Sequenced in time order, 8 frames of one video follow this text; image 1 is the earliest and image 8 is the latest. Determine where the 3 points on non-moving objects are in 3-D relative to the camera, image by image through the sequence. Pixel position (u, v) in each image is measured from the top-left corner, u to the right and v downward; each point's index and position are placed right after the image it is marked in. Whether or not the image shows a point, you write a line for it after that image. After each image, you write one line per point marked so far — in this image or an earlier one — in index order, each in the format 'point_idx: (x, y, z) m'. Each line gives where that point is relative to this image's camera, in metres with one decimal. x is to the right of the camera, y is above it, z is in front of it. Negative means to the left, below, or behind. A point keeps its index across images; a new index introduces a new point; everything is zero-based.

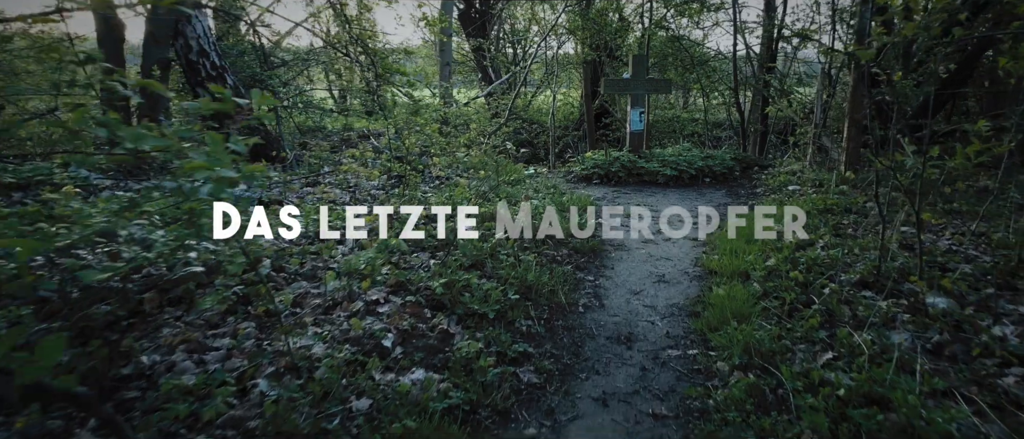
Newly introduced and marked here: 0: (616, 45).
0: (+2.6, +4.3, +14.3) m
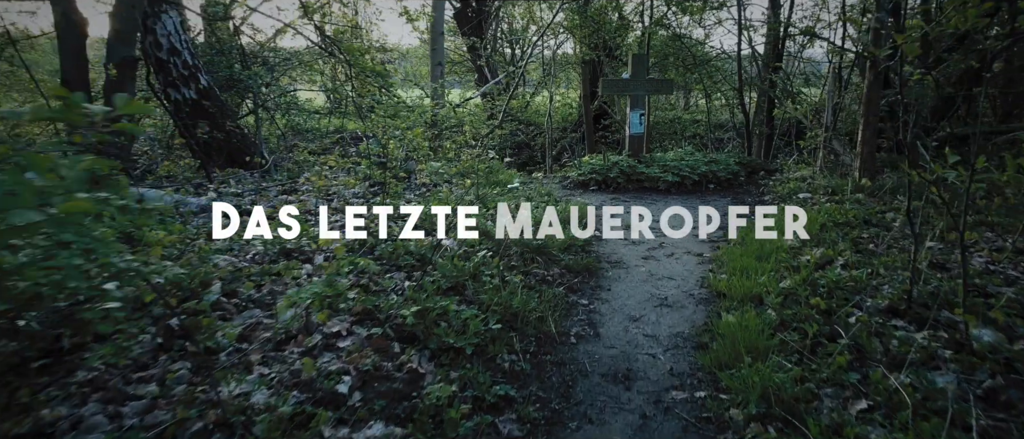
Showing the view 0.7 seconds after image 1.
0: (+2.5, +4.2, +13.8) m
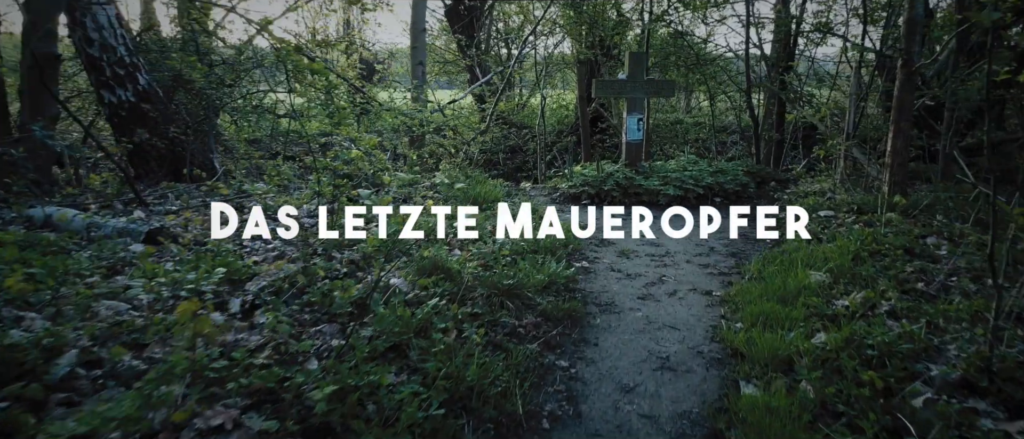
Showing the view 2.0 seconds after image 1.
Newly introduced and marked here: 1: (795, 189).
0: (+2.3, +3.9, +12.9) m
1: (+3.8, +0.4, +7.9) m
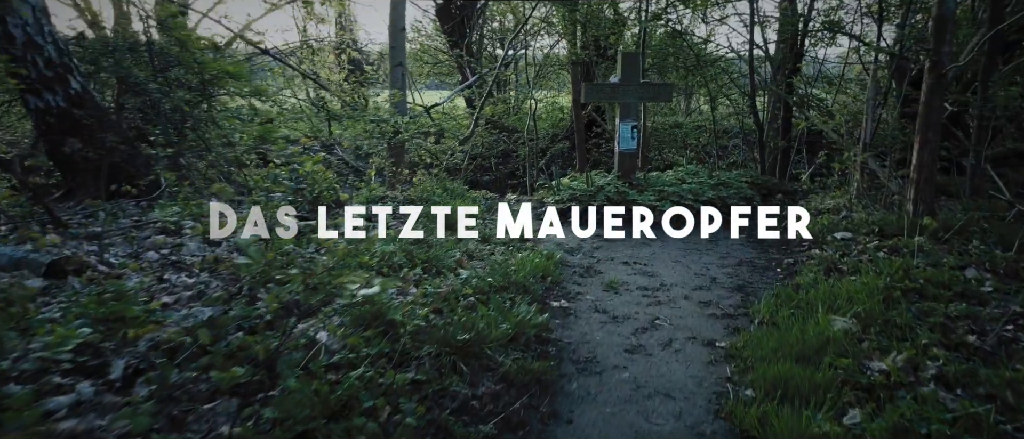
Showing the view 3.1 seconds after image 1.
0: (+2.0, +3.7, +12.2) m
1: (+3.6, +0.2, +7.1) m
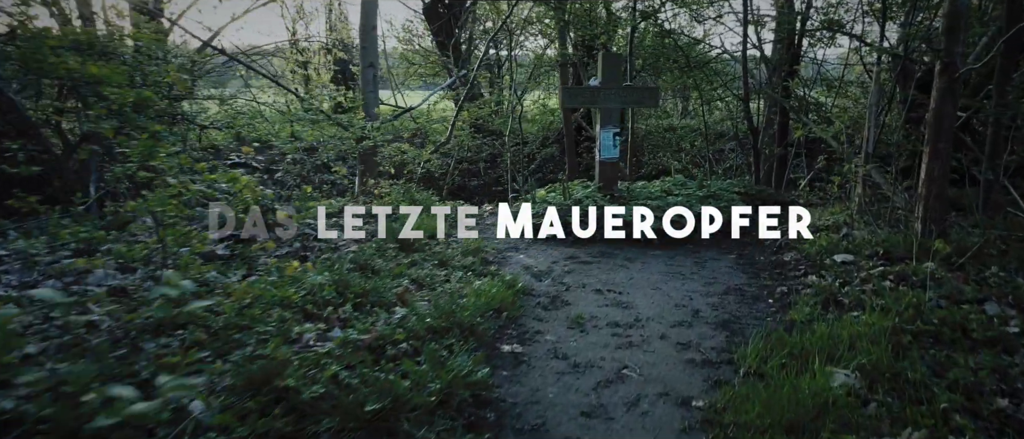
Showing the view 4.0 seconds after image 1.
0: (+1.7, +3.5, +11.6) m
1: (+3.3, 0.0, +6.5) m
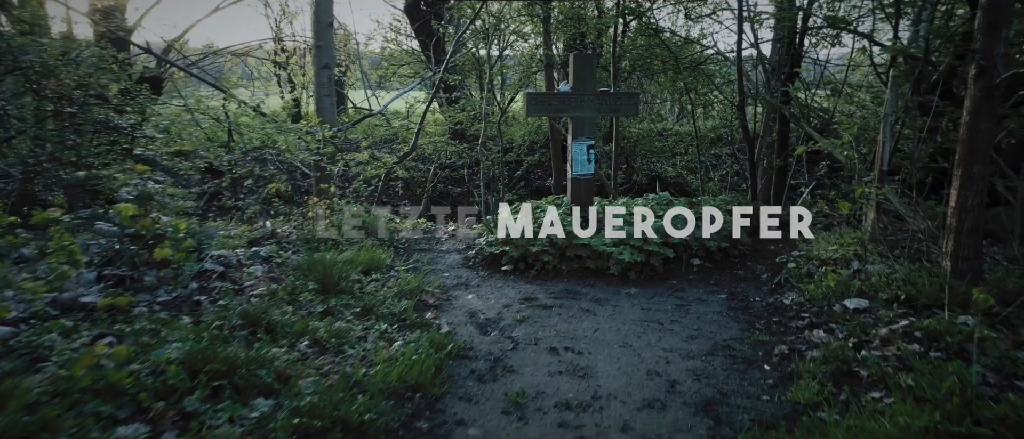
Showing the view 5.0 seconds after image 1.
0: (+1.3, +3.2, +10.6) m
1: (+2.8, -0.3, +5.6) m
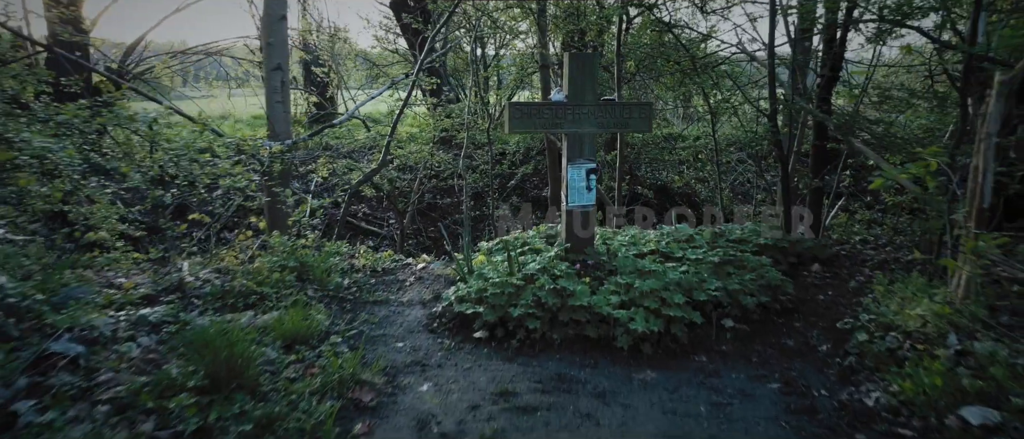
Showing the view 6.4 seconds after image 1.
0: (+1.1, +2.9, +9.3) m
1: (+2.7, -0.6, +4.3) m
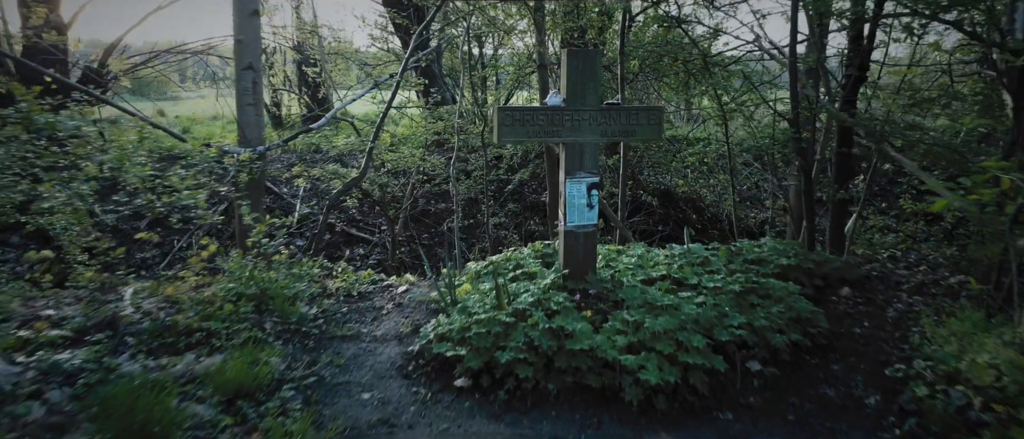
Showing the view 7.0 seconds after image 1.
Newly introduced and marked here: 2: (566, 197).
0: (+1.0, +2.7, +8.7) m
1: (+2.6, -0.8, +3.7) m
2: (+0.4, +0.2, +4.1) m
